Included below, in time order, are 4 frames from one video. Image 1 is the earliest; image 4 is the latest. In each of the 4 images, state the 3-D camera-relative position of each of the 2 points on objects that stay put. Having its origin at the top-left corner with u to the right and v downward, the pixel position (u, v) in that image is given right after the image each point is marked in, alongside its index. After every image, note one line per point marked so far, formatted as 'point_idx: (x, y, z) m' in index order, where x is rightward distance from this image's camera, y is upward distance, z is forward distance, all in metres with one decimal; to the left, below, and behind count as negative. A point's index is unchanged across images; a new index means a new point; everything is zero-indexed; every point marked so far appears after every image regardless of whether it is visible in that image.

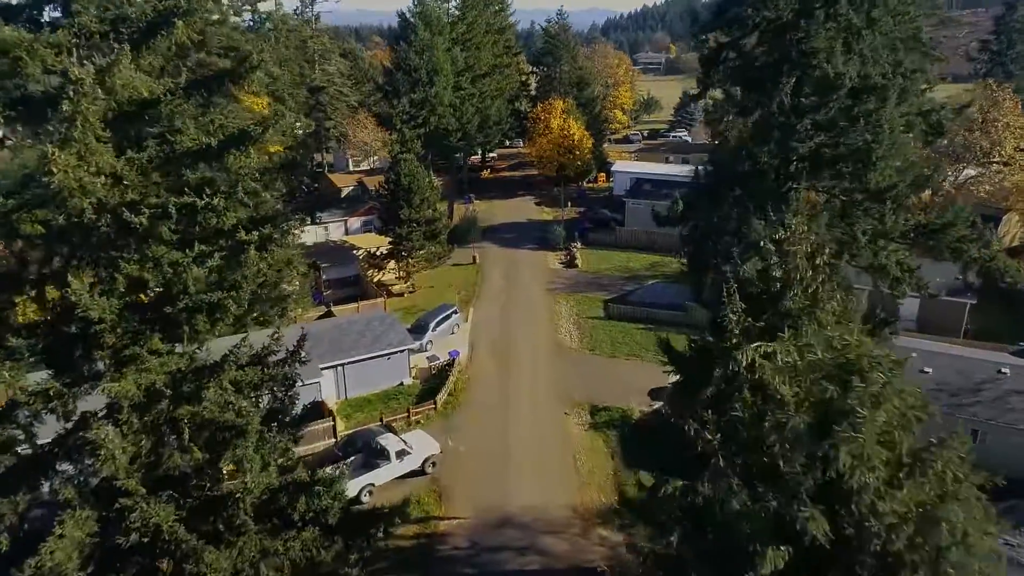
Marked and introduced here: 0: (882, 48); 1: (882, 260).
0: (+6.9, +4.4, +13.5) m
1: (+7.2, +0.6, +14.1) m
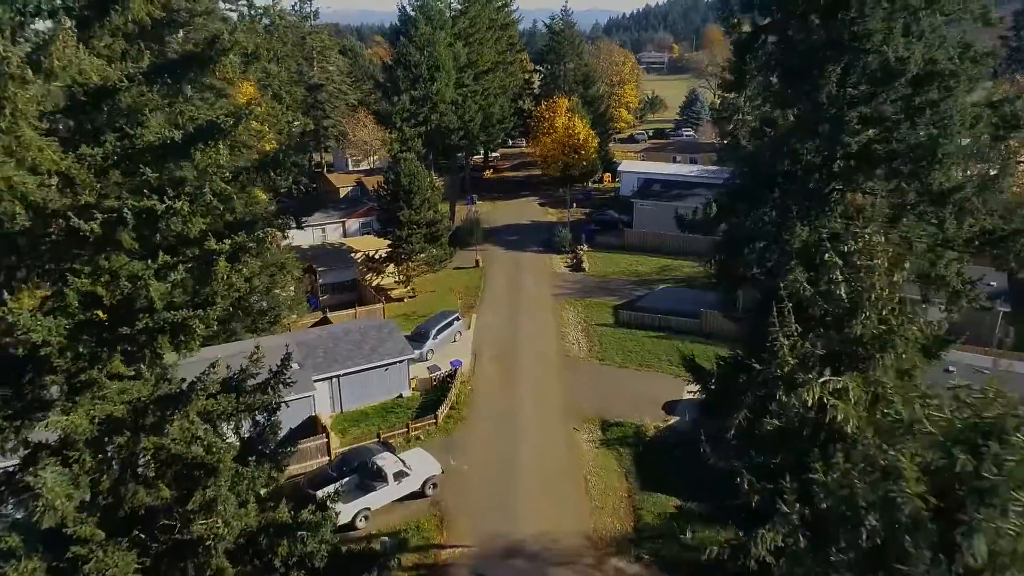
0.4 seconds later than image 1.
0: (+7.1, +4.2, +11.8) m
1: (+7.4, +0.3, +12.5) m
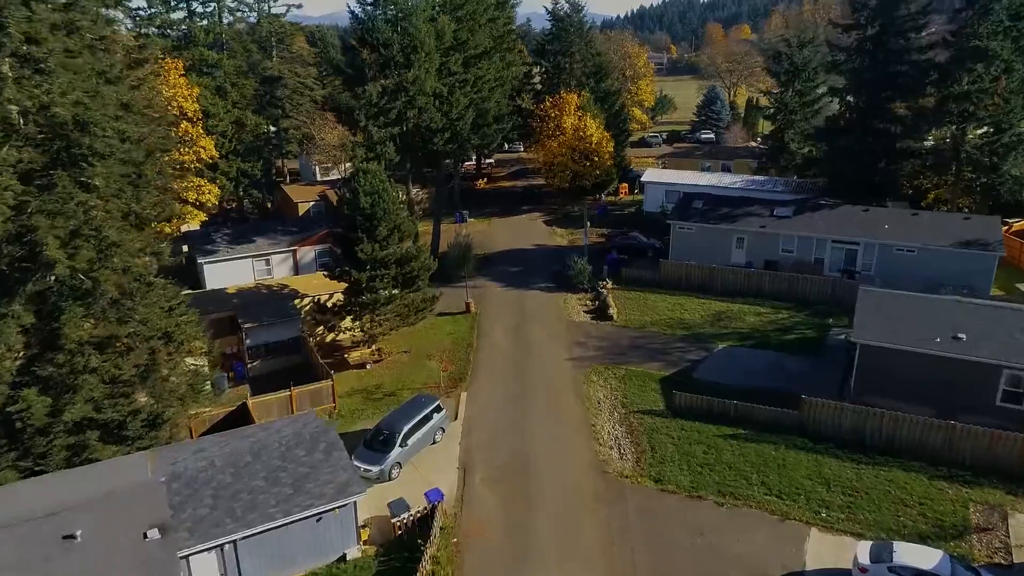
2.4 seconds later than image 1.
0: (+7.5, +2.1, +1.3) m
1: (+7.8, -1.8, +1.9) m
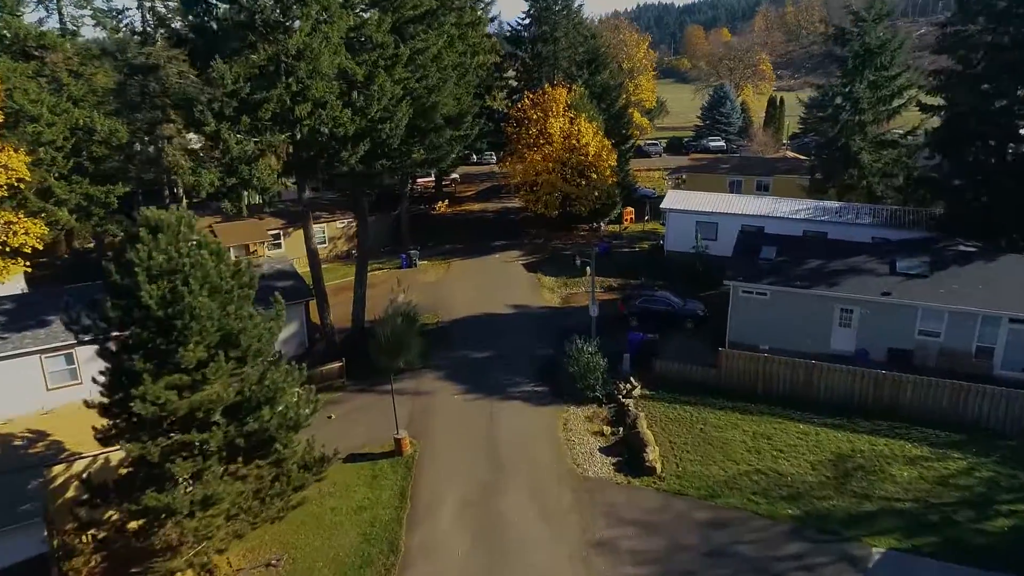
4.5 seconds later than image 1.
0: (+7.6, -0.7, -12.1) m
1: (+7.9, -4.6, -11.5) m
